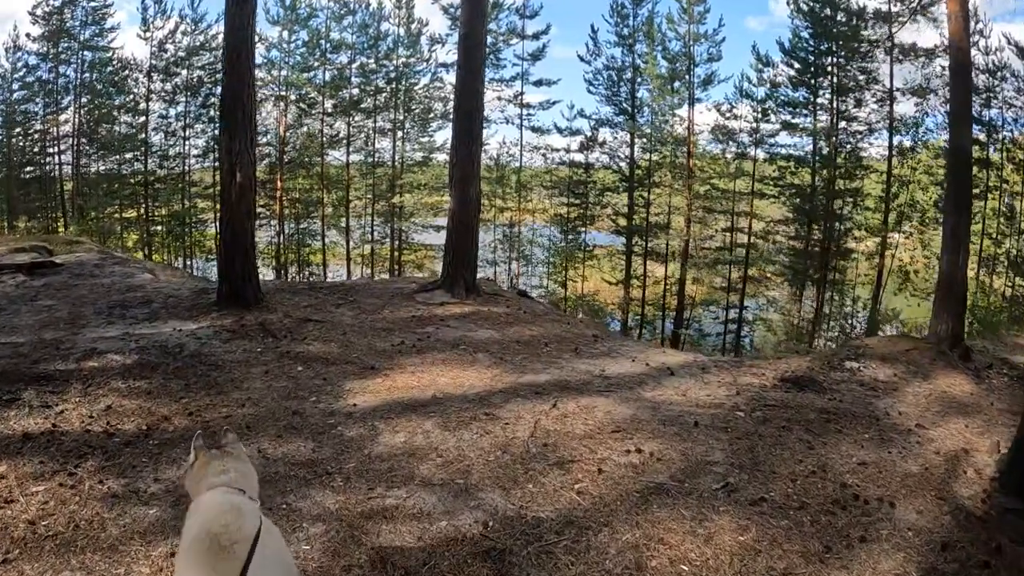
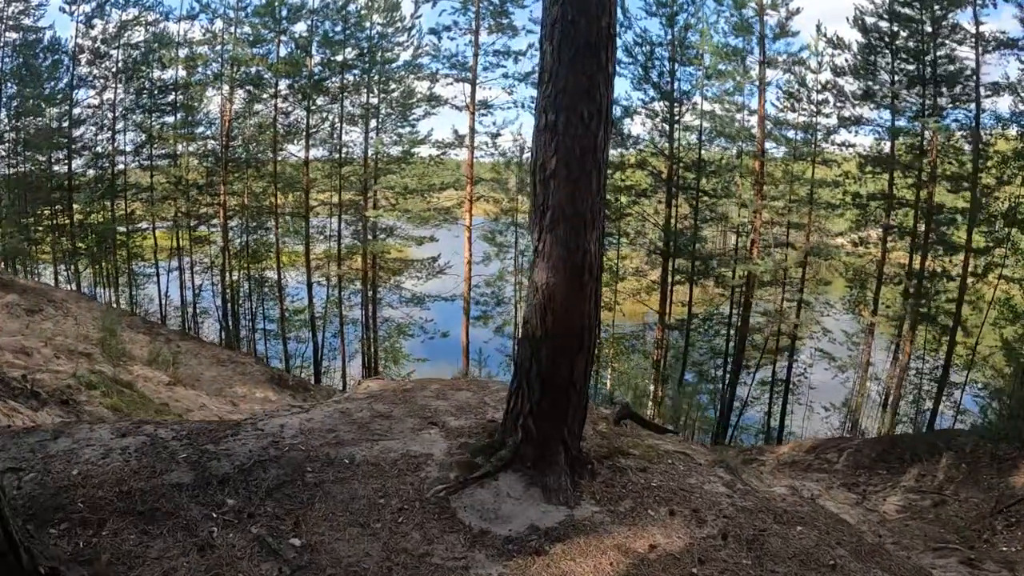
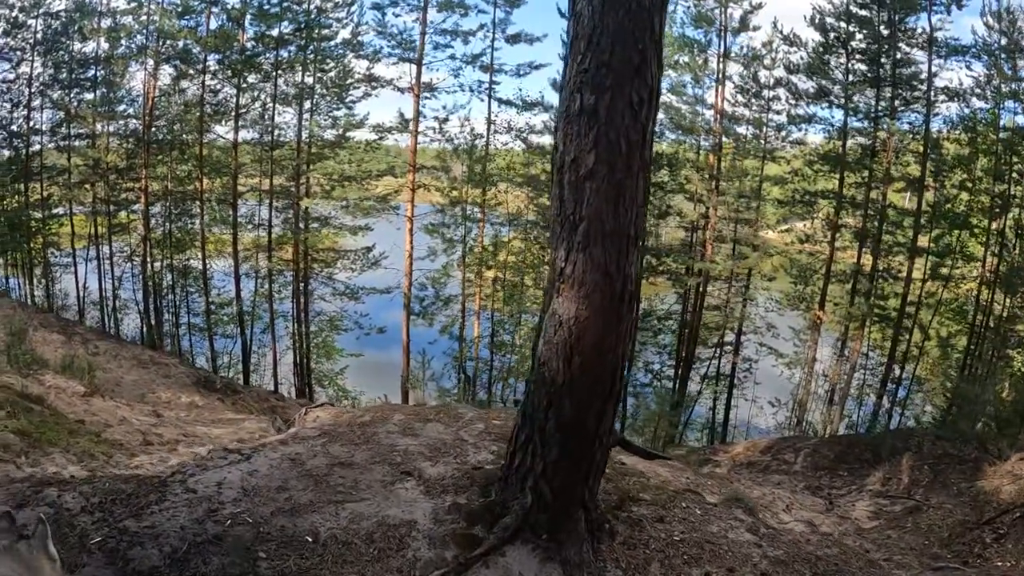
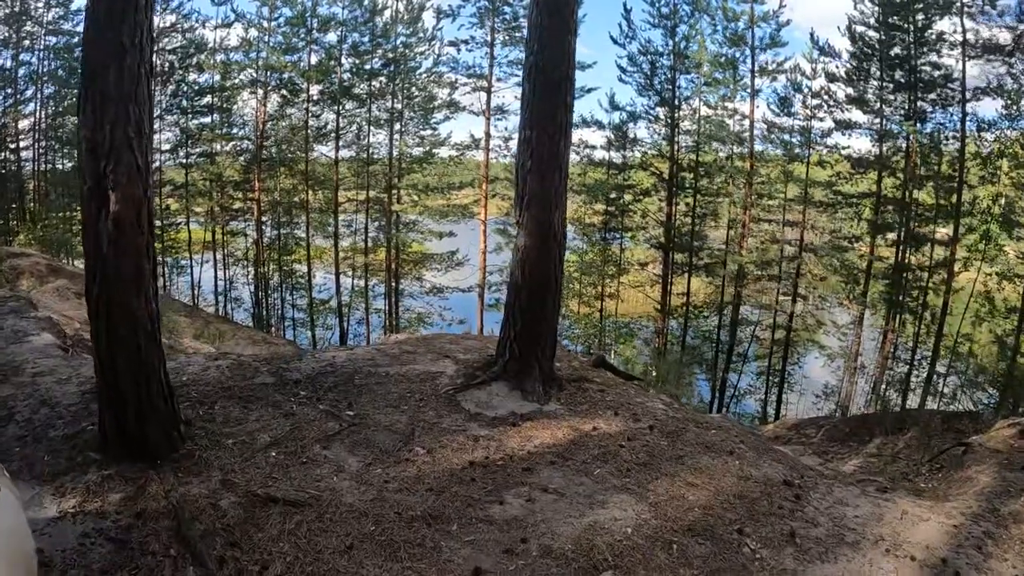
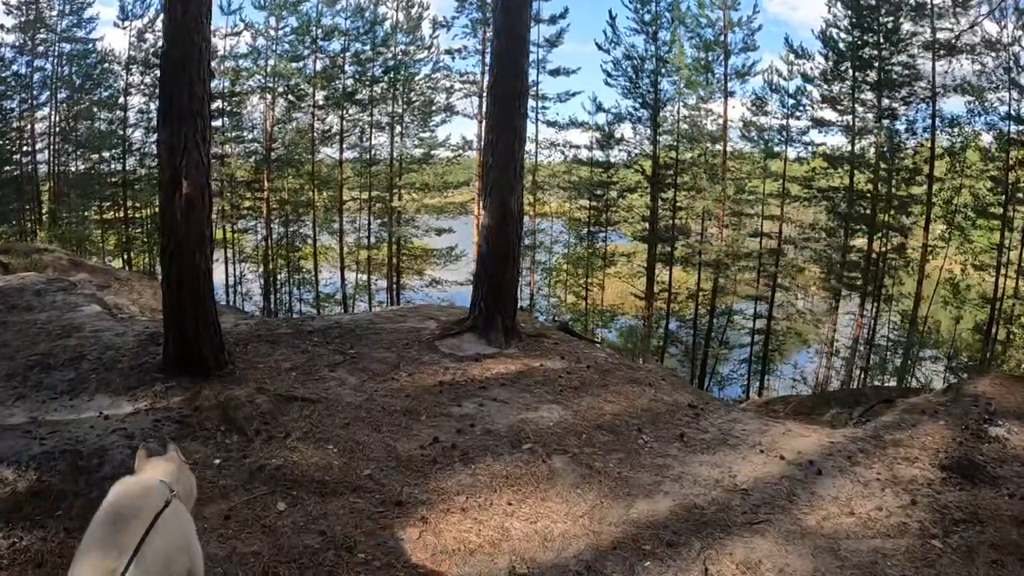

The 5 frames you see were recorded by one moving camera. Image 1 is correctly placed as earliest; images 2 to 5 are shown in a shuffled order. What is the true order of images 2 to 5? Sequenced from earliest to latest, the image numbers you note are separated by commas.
5, 4, 2, 3
